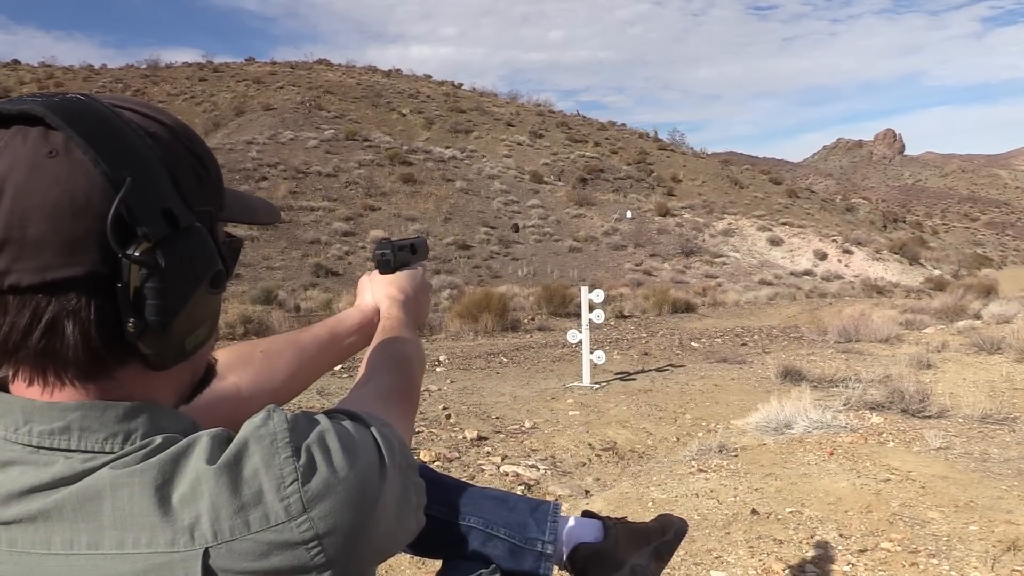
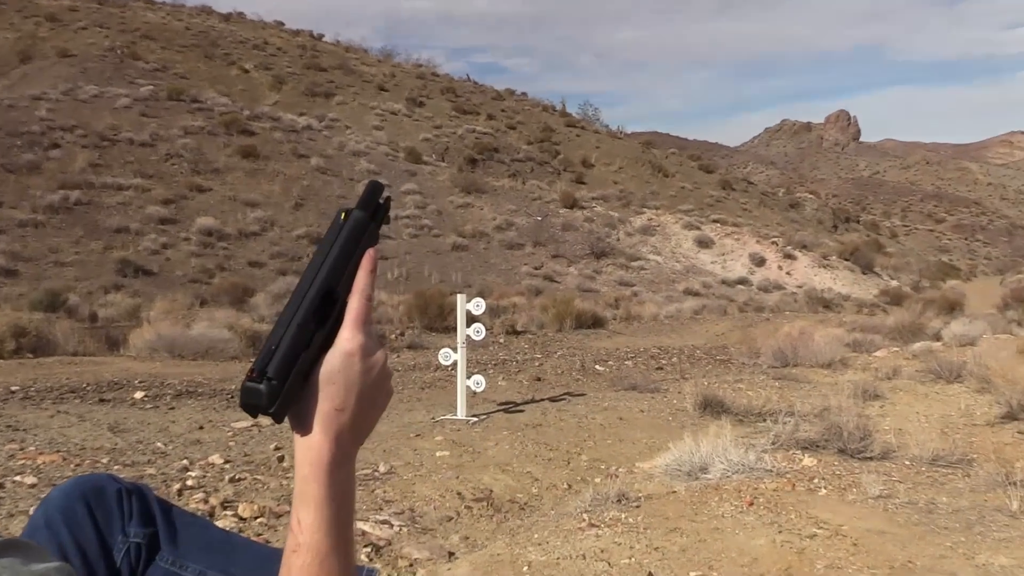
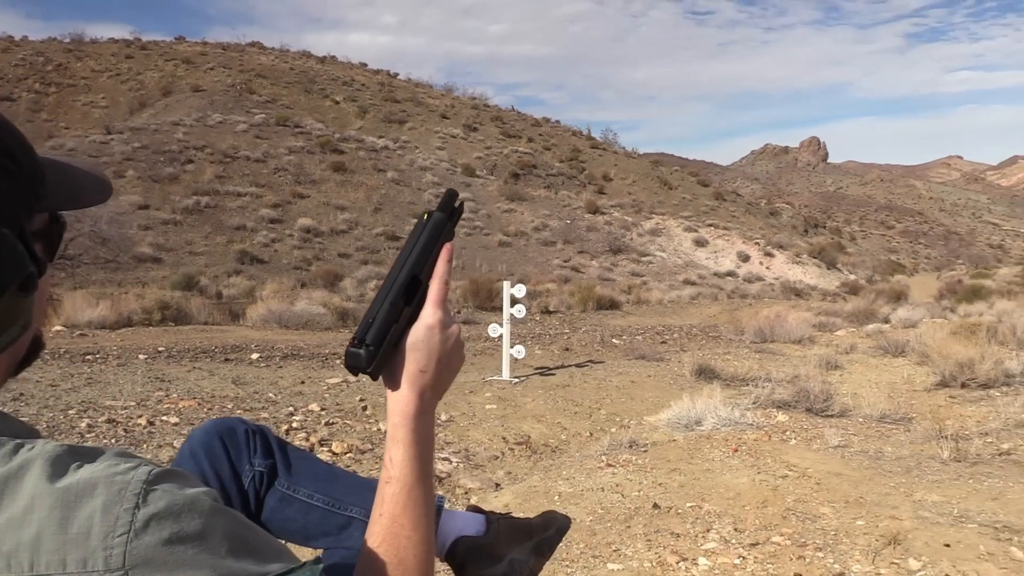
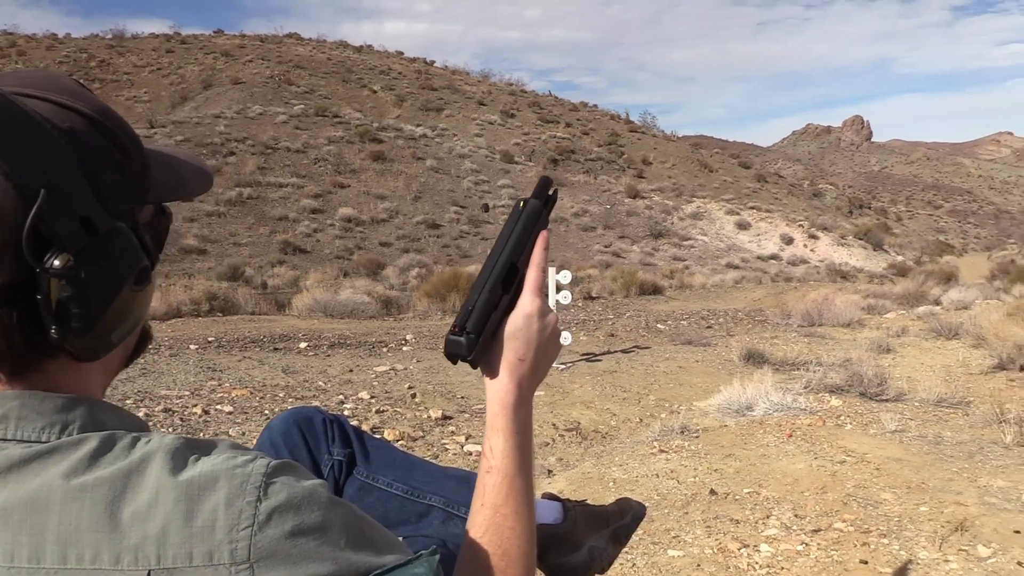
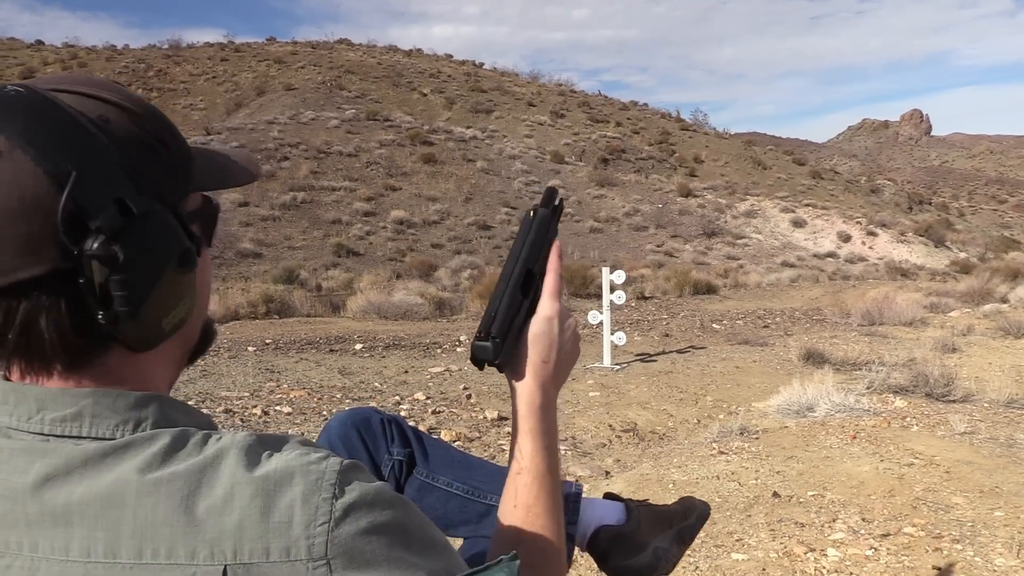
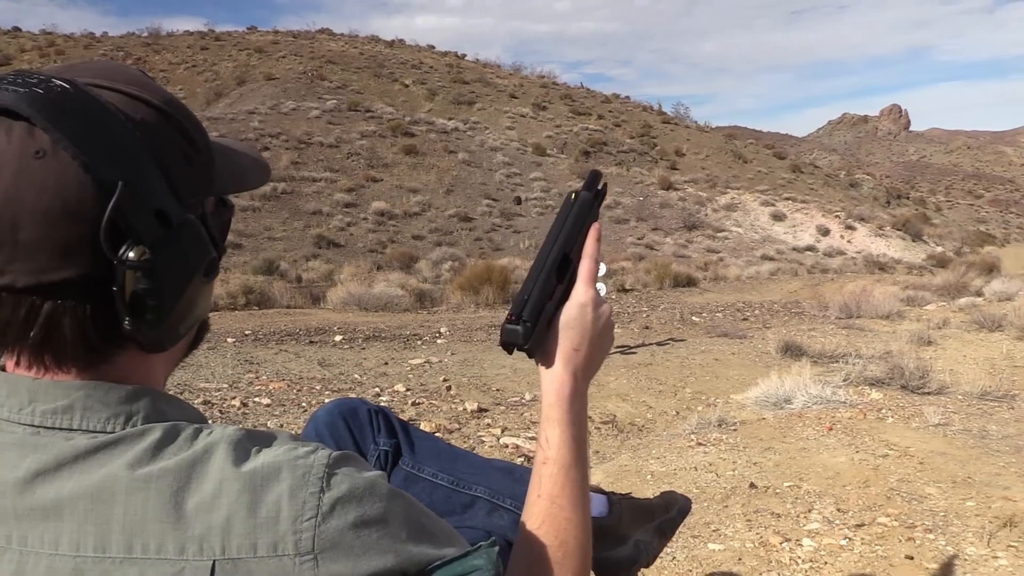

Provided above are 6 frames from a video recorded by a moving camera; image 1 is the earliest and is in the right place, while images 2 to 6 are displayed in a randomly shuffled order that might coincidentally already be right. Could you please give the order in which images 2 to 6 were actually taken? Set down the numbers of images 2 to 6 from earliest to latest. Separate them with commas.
5, 6, 4, 3, 2
